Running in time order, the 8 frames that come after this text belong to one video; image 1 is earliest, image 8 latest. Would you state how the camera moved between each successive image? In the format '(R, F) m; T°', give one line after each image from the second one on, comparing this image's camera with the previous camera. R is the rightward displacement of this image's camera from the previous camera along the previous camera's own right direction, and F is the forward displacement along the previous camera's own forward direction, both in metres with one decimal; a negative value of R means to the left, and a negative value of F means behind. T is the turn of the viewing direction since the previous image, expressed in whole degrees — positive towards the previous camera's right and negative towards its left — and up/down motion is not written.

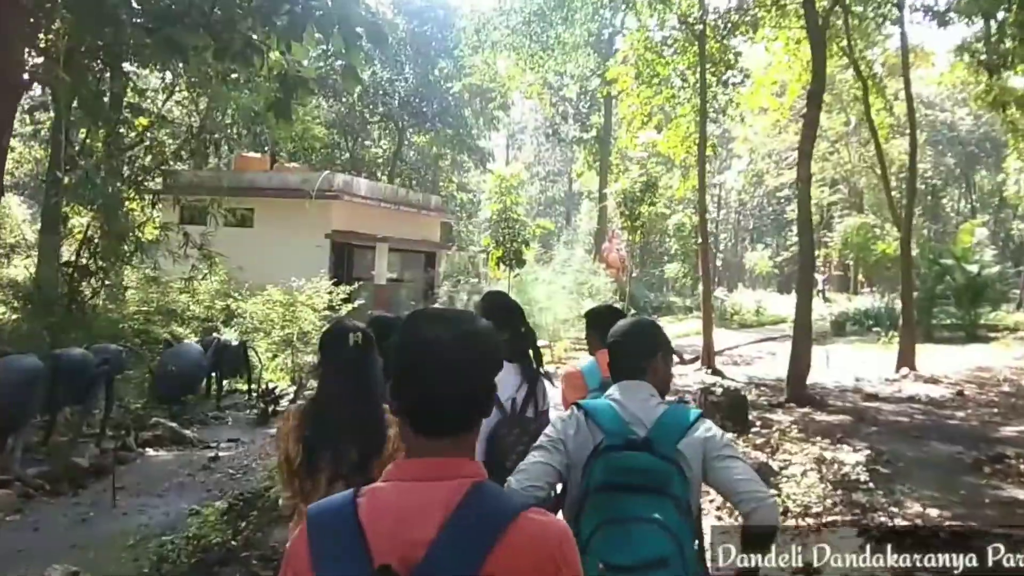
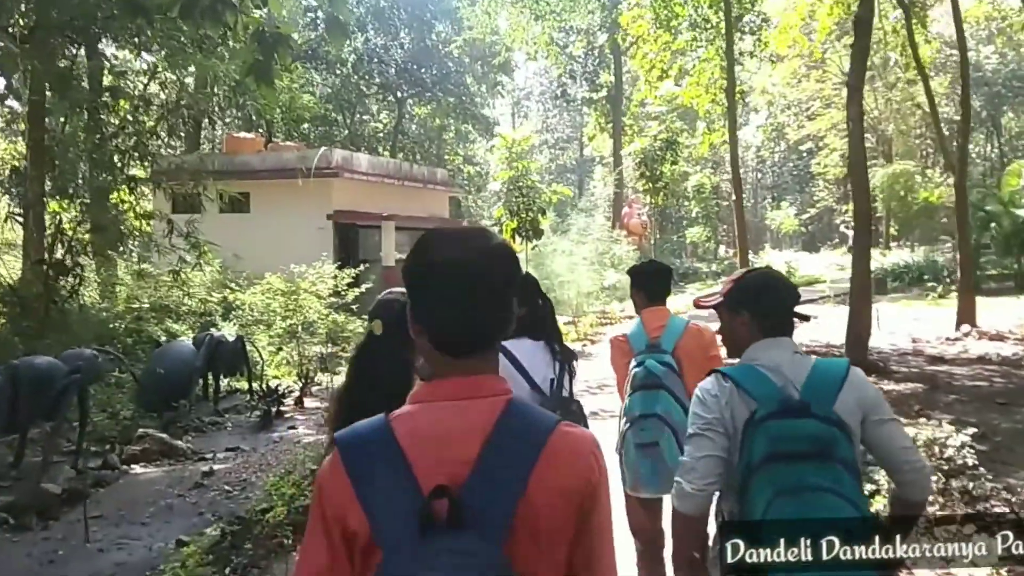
(0.0, +1.0) m; -1°
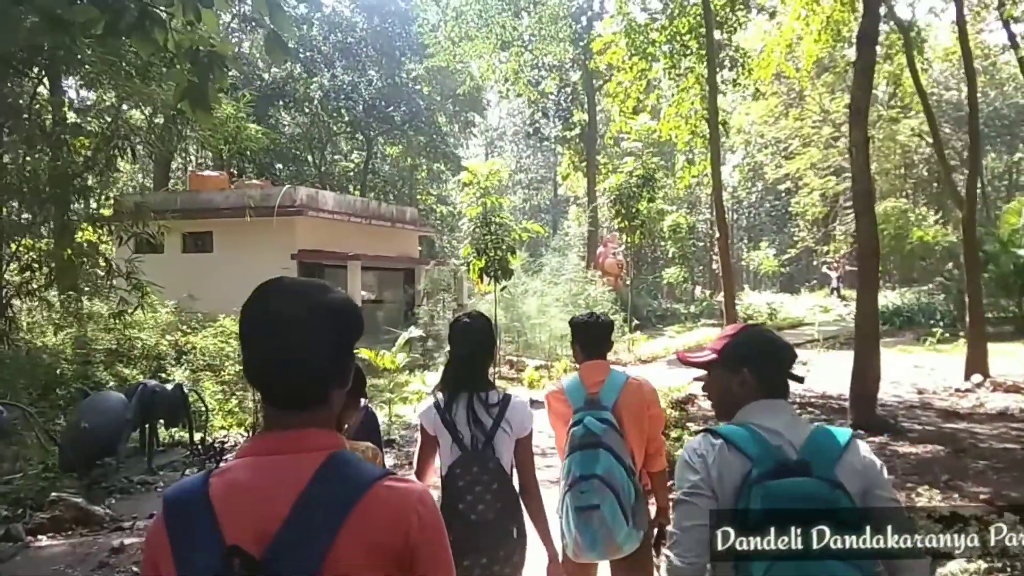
(+0.1, +0.8) m; +1°
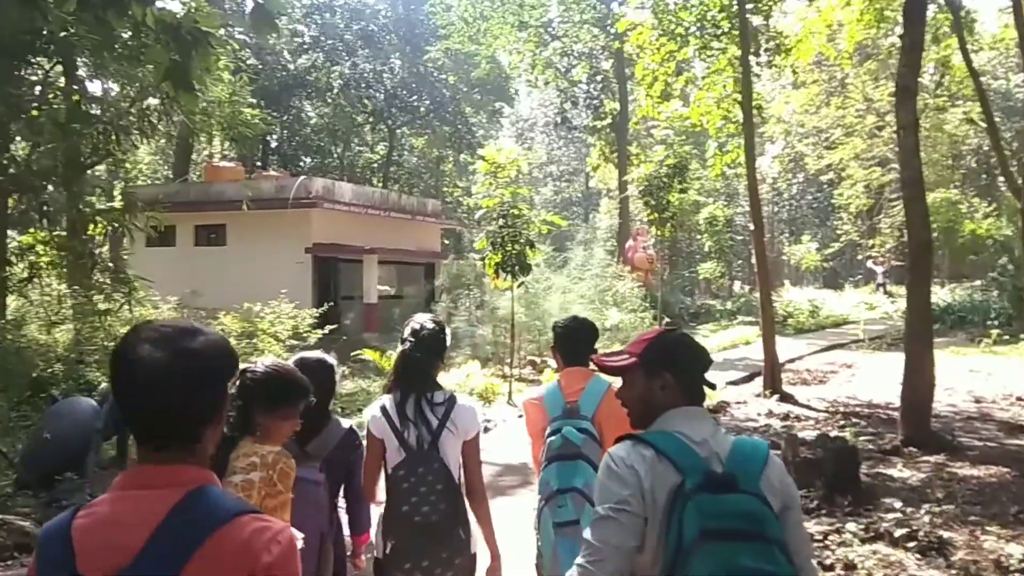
(+0.2, +0.8) m; -2°
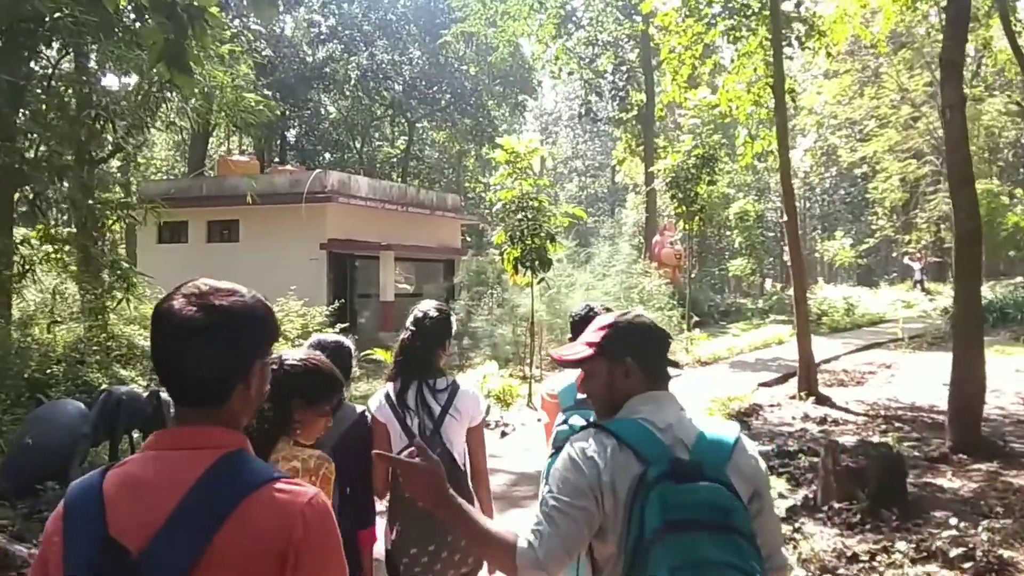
(+0.1, +0.5) m; -1°
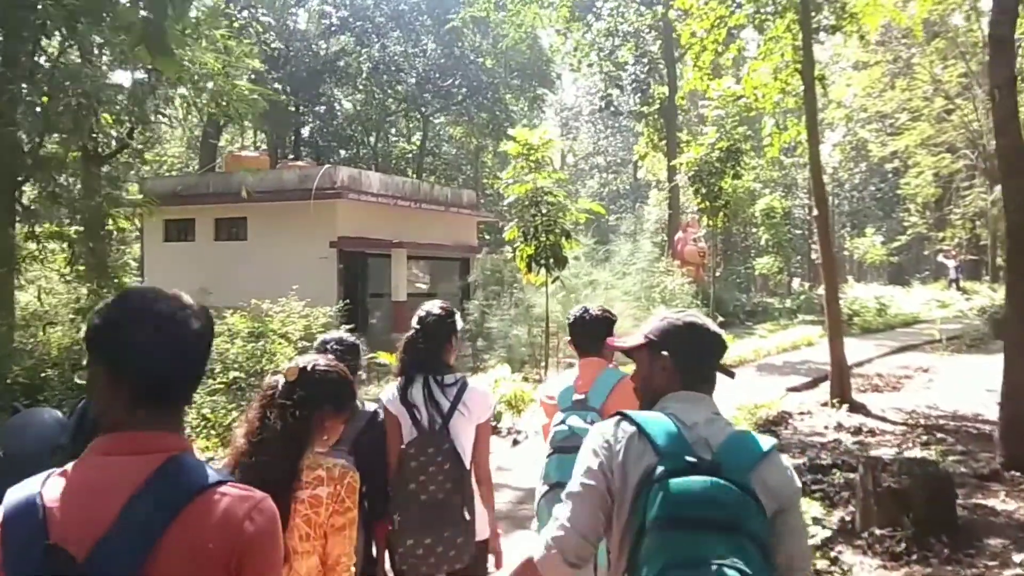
(+0.1, +0.6) m; -1°
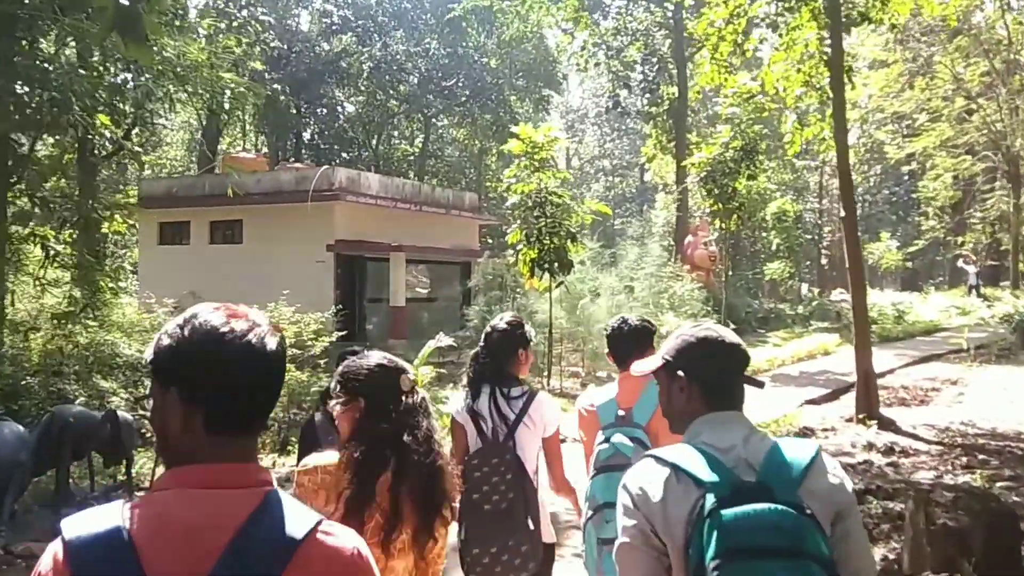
(0.0, +0.6) m; 0°
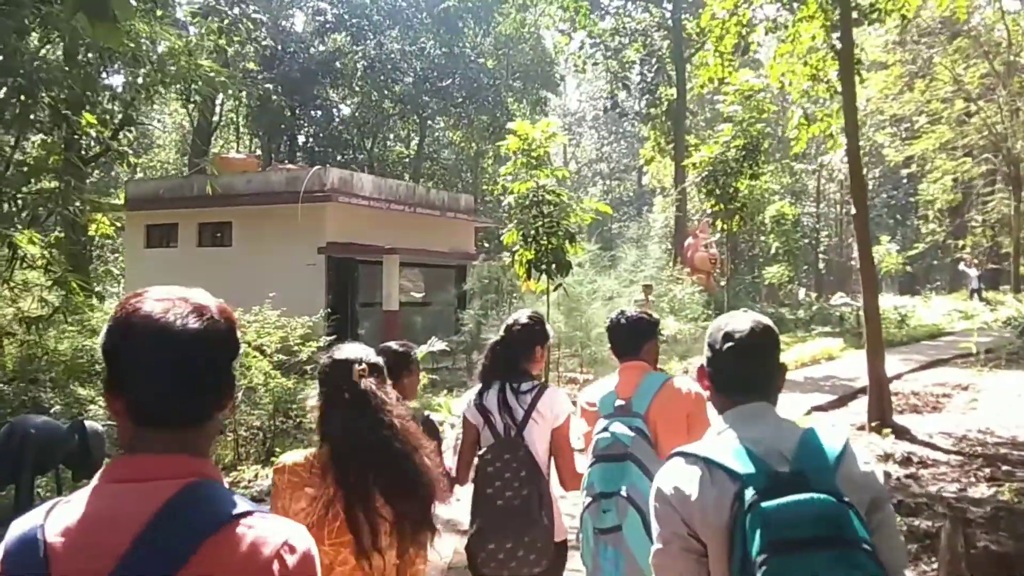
(0.0, +0.3) m; 0°
